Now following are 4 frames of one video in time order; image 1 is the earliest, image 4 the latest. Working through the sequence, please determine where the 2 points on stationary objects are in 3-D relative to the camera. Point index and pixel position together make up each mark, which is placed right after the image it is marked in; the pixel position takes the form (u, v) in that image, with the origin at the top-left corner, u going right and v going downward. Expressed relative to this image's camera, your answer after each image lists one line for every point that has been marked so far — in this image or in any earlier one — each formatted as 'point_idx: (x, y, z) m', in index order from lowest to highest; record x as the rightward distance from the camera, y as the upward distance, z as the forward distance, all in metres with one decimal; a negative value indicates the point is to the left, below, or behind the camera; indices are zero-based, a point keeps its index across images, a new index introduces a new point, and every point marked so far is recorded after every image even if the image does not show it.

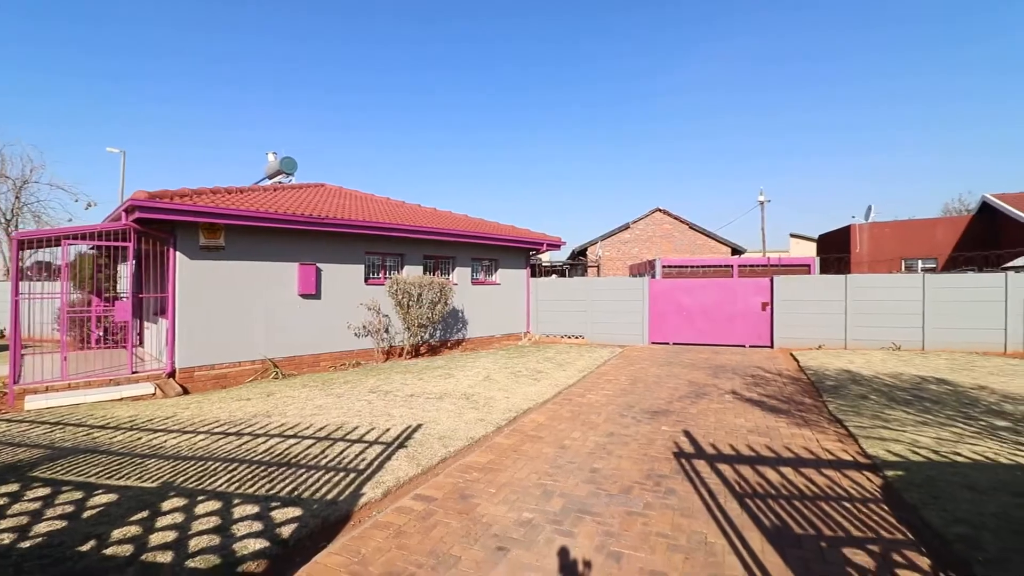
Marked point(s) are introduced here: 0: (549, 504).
0: (+0.3, -1.8, +4.0) m
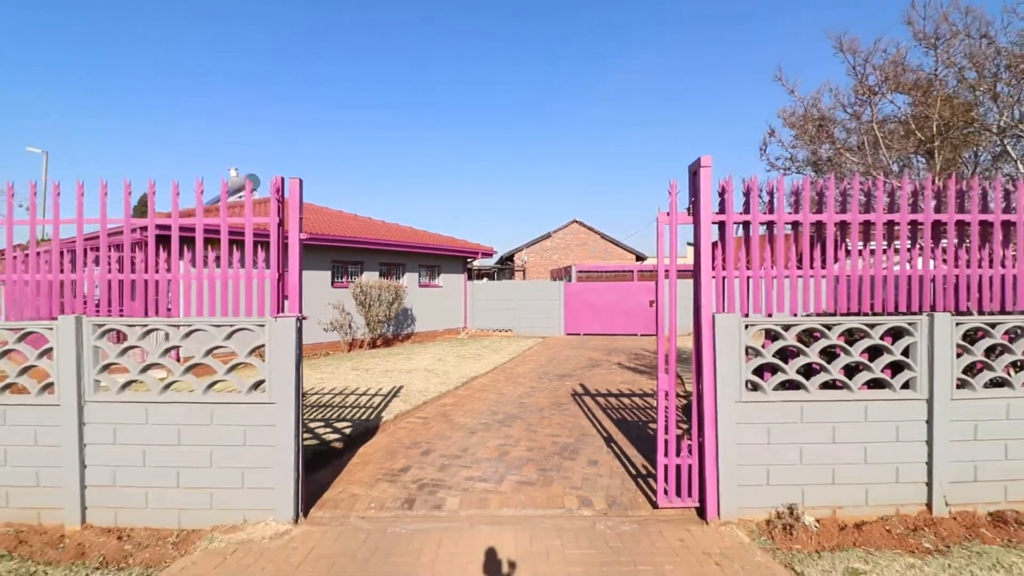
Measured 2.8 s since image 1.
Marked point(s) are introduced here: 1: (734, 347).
0: (-0.2, -1.8, +6.8) m
1: (+1.8, -0.5, +4.0) m
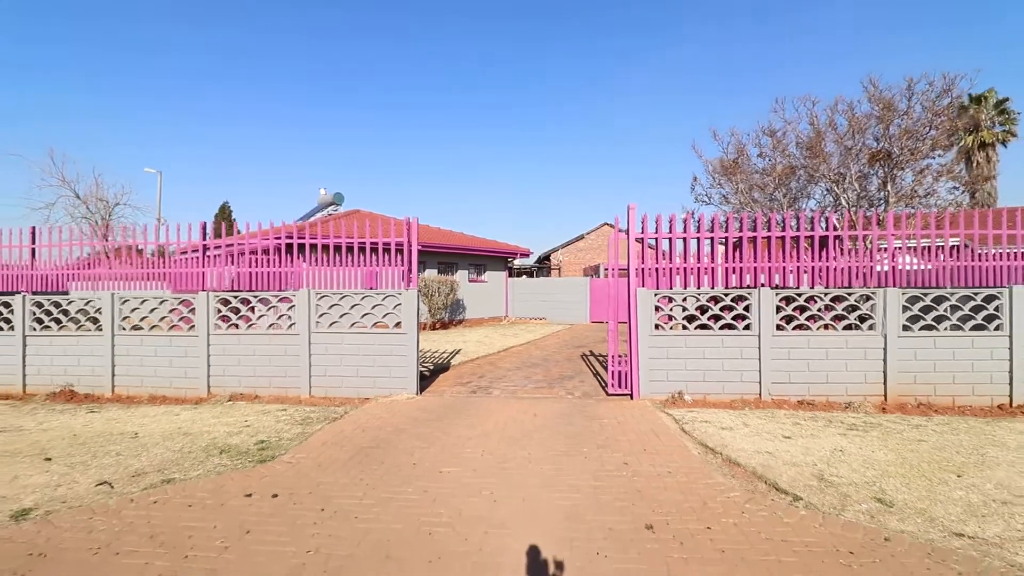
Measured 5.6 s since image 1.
0: (+0.3, -1.6, +10.3) m
1: (+2.0, -0.3, +7.3) m
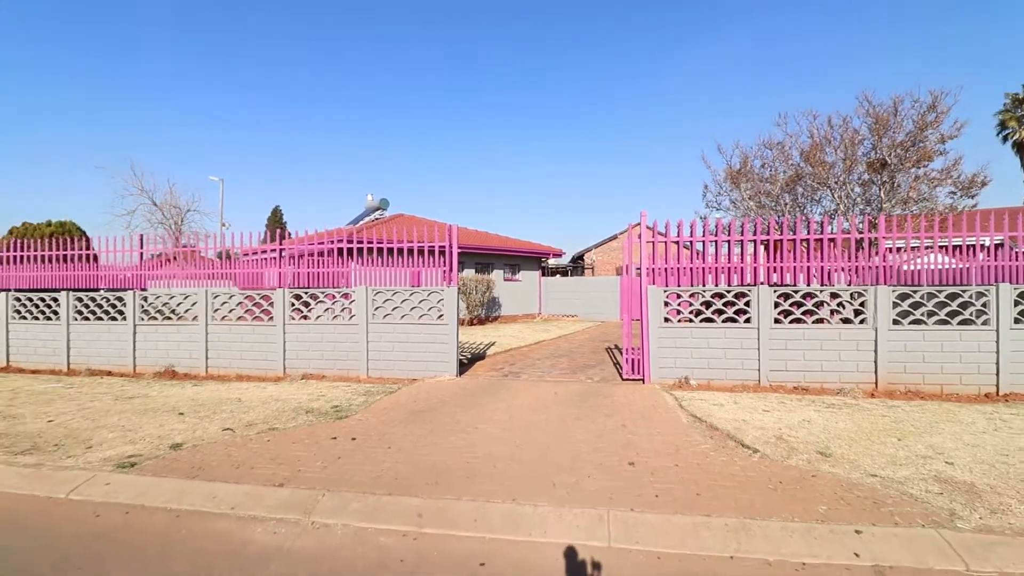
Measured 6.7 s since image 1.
0: (+1.0, -1.5, +11.5) m
1: (+2.5, -0.2, +8.3) m
